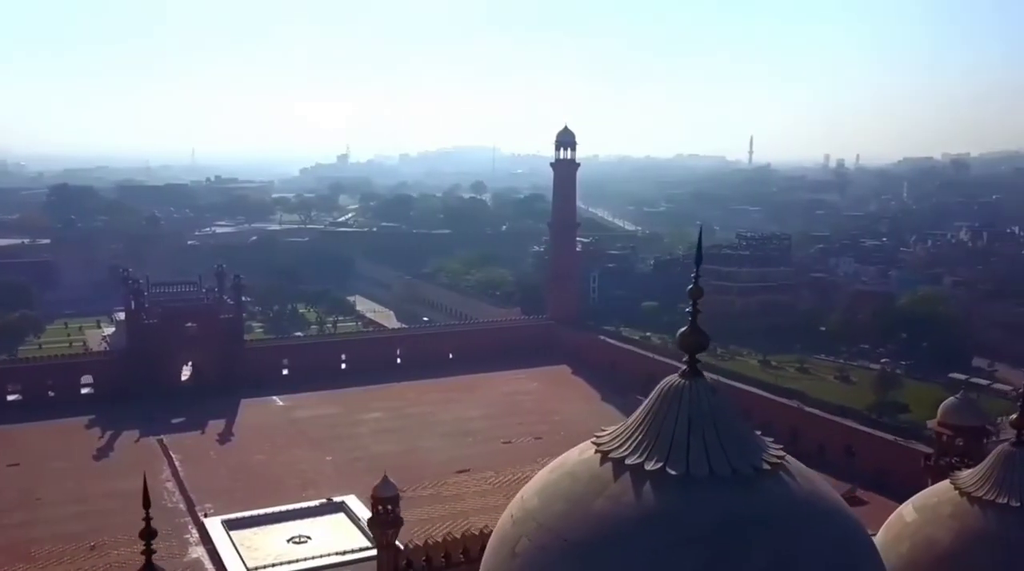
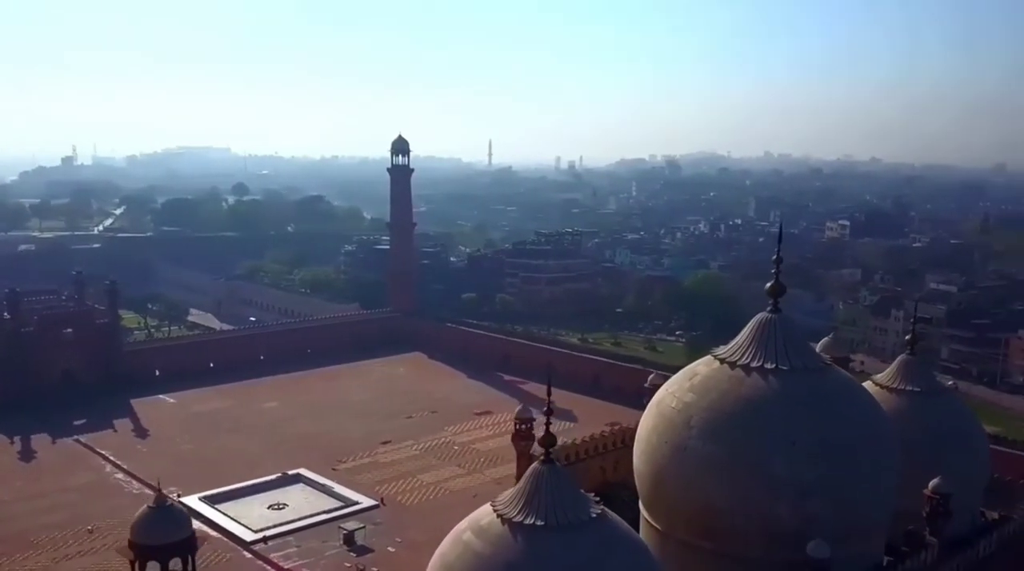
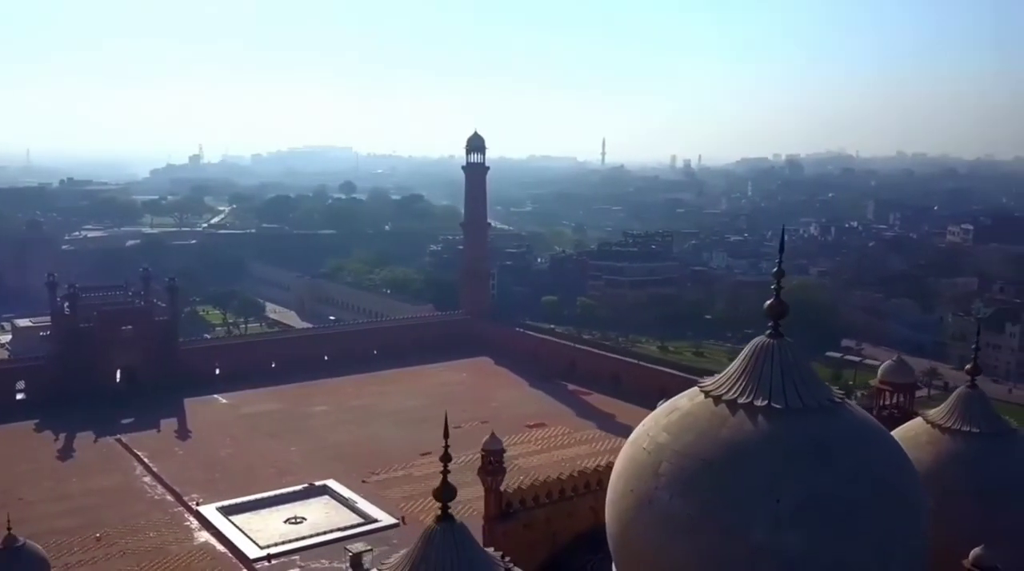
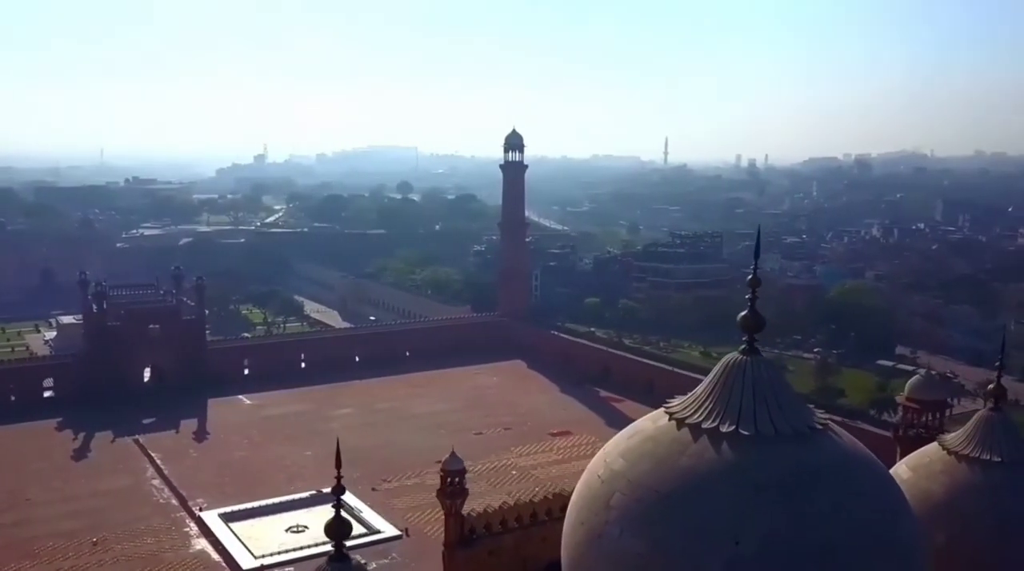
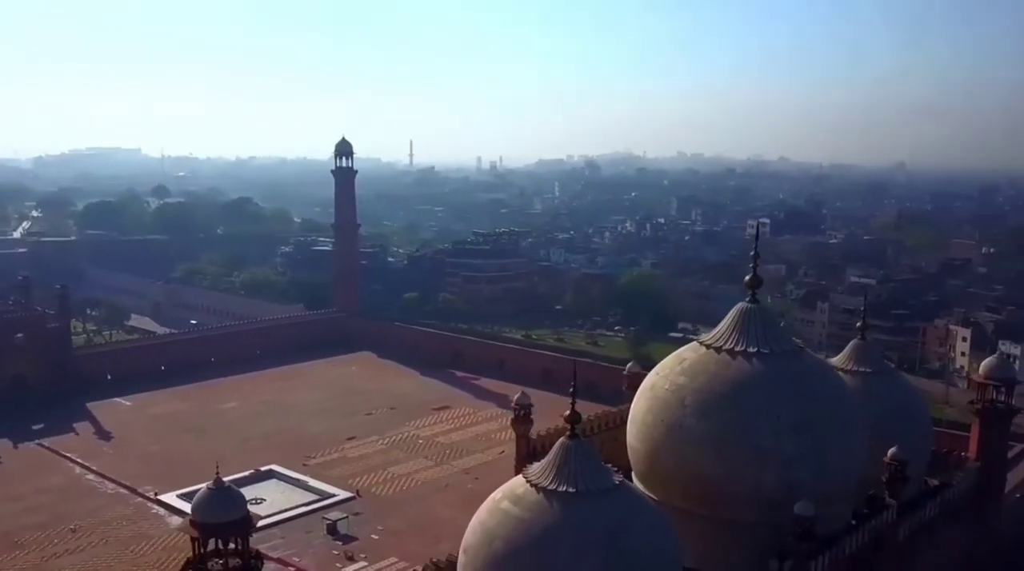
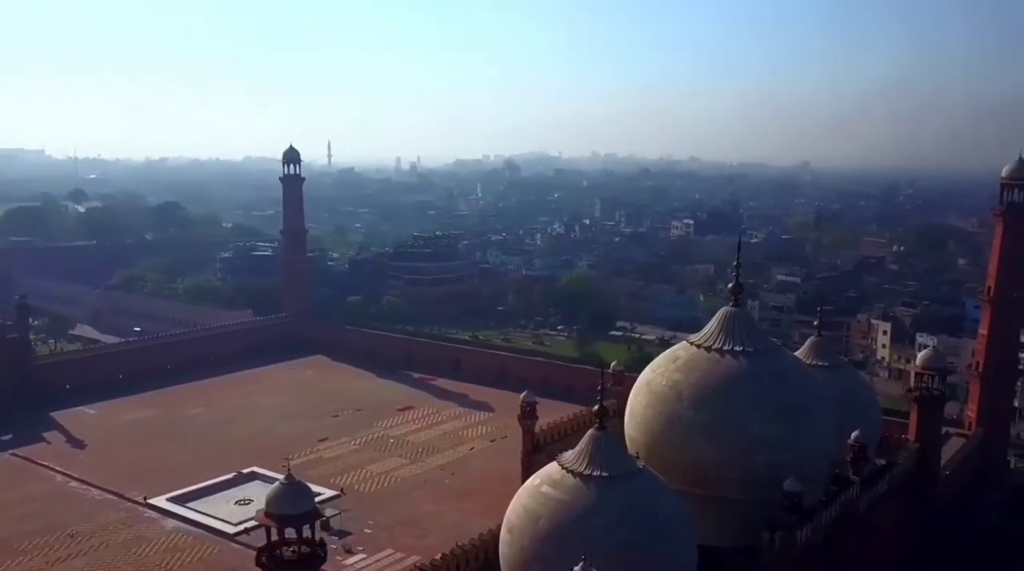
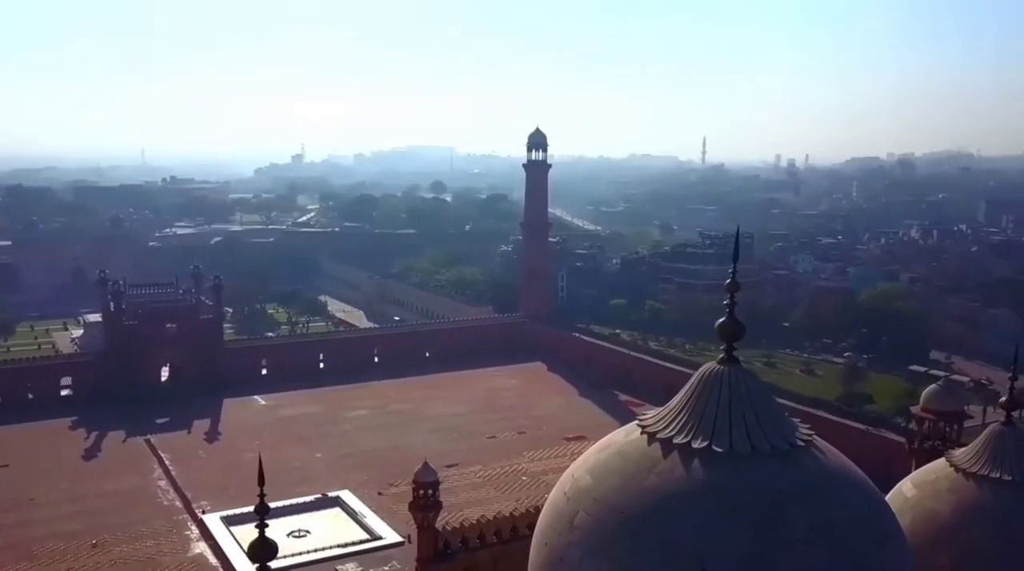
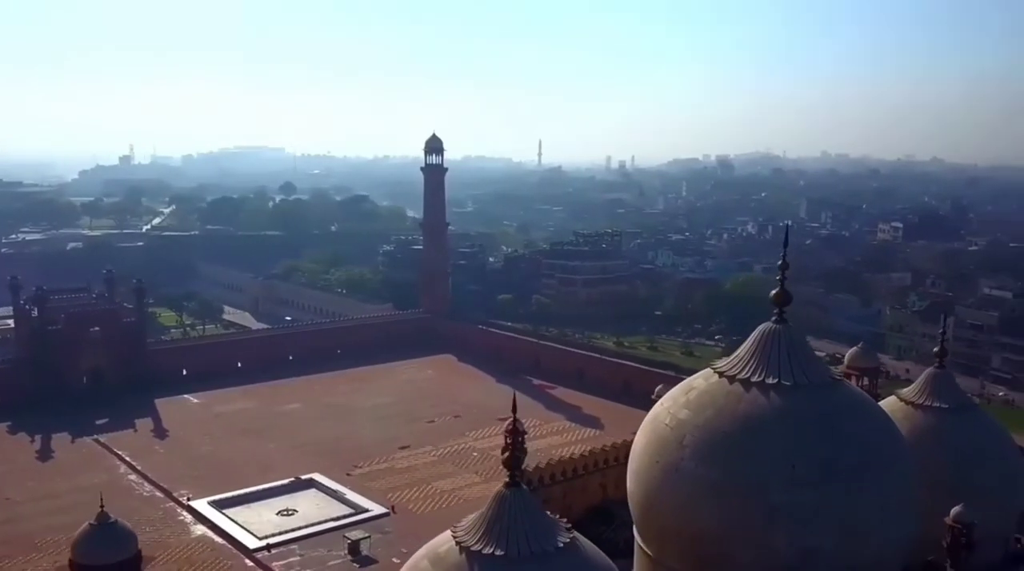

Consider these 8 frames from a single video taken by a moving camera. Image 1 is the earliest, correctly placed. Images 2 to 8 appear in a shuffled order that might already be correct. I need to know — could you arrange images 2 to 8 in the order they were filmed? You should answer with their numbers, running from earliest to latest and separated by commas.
7, 4, 3, 8, 2, 5, 6
